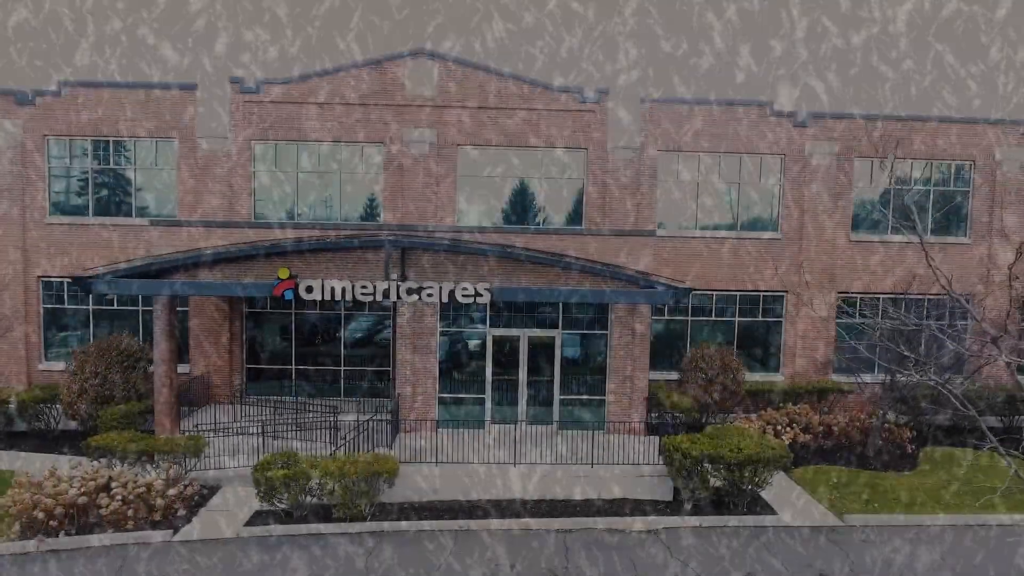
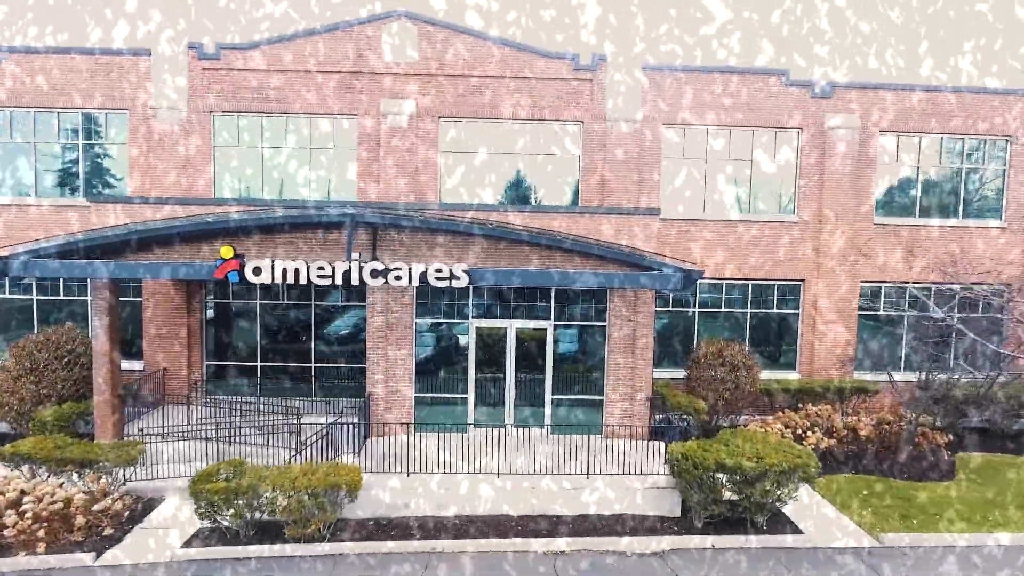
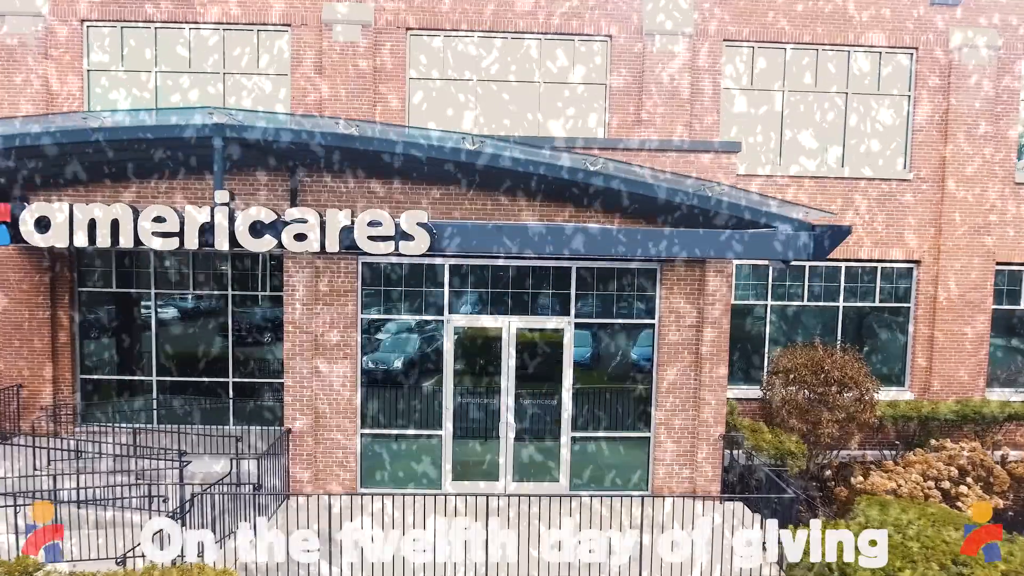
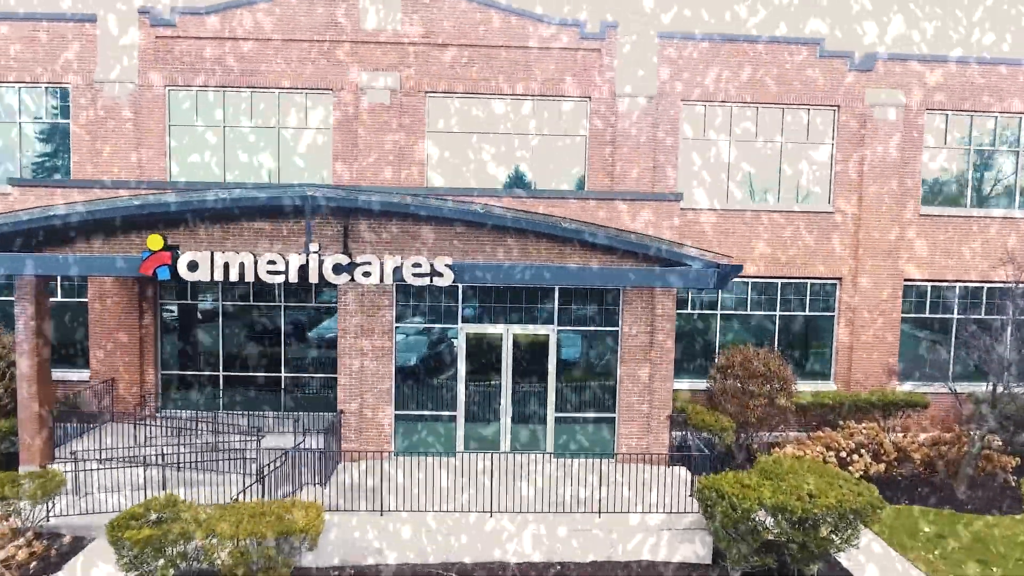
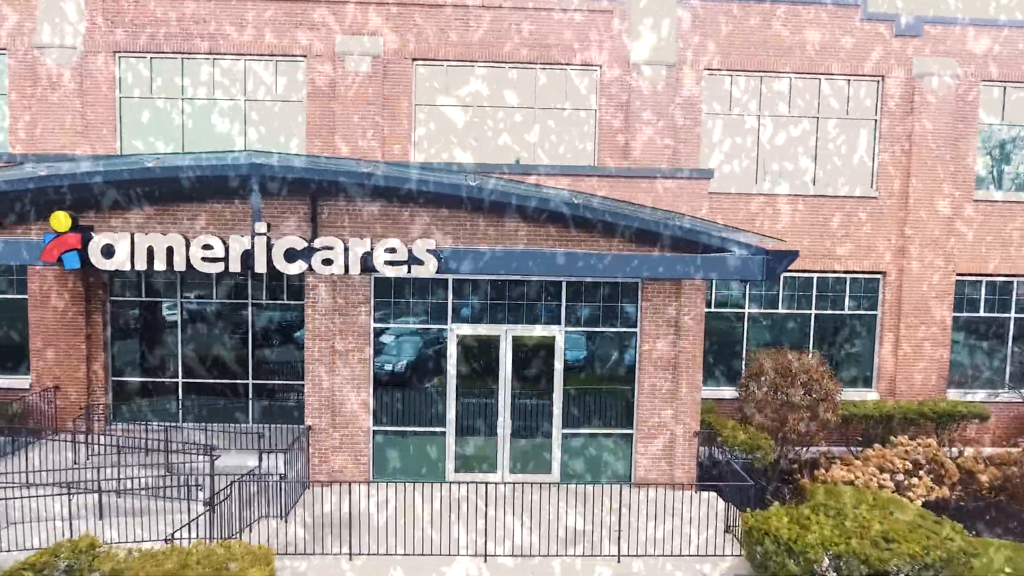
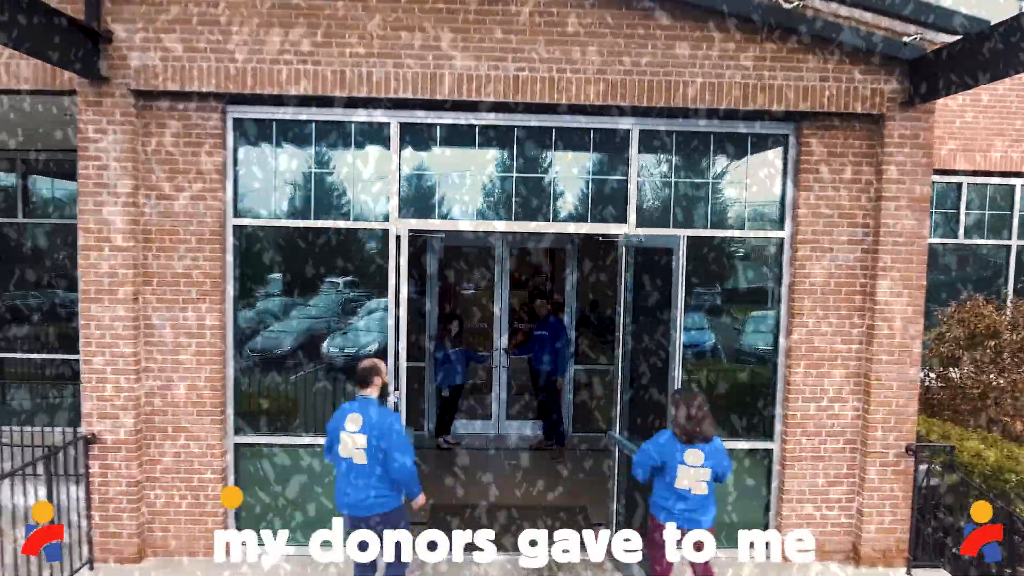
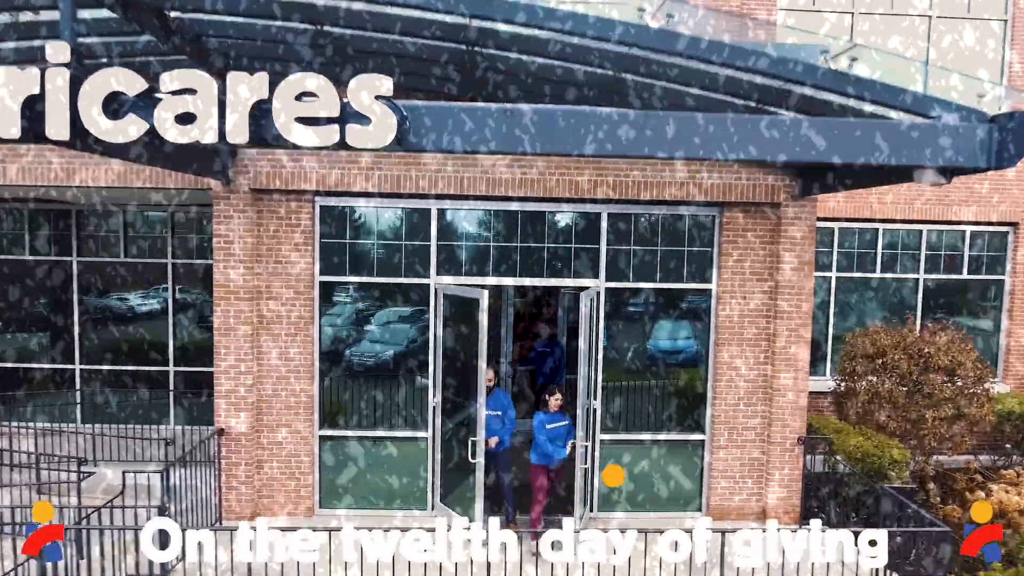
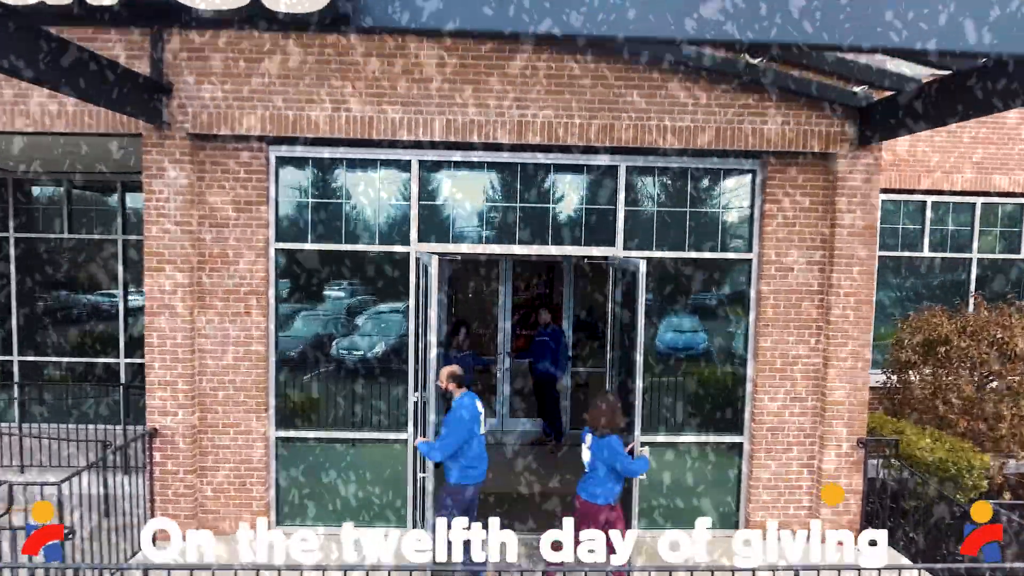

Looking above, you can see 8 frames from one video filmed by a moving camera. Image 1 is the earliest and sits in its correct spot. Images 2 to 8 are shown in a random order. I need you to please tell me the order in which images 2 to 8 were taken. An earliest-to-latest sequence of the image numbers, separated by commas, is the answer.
2, 4, 5, 3, 7, 8, 6
